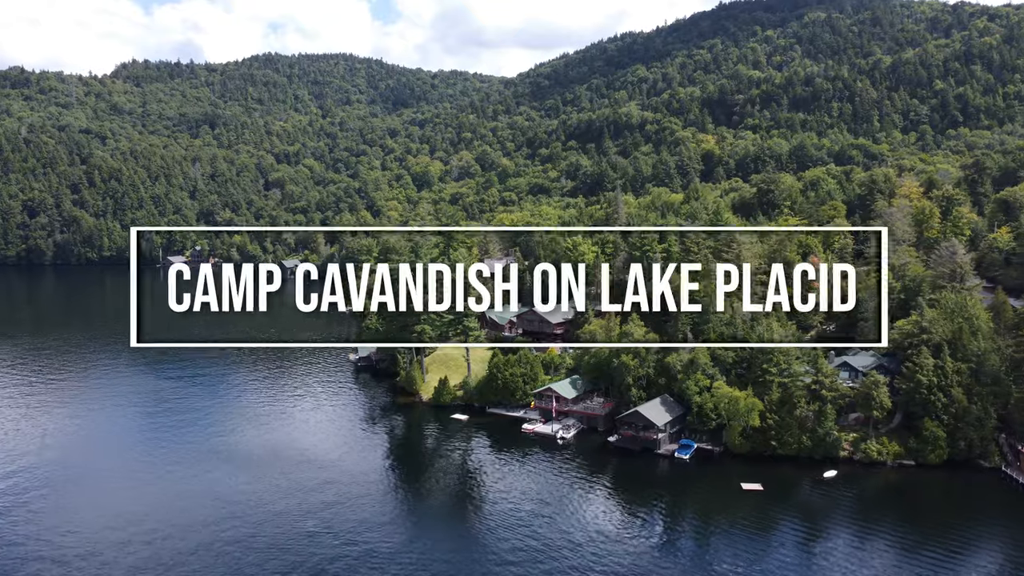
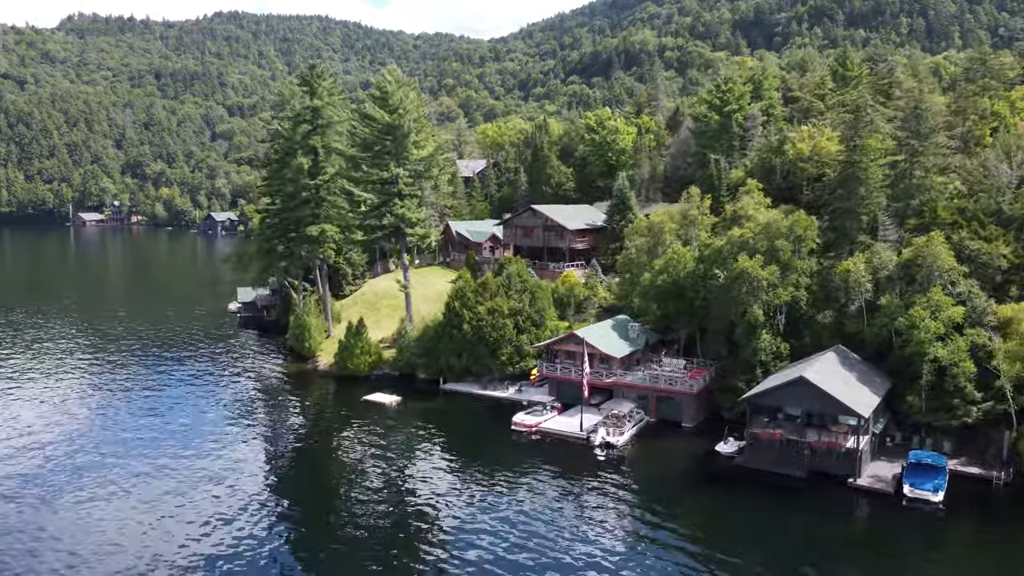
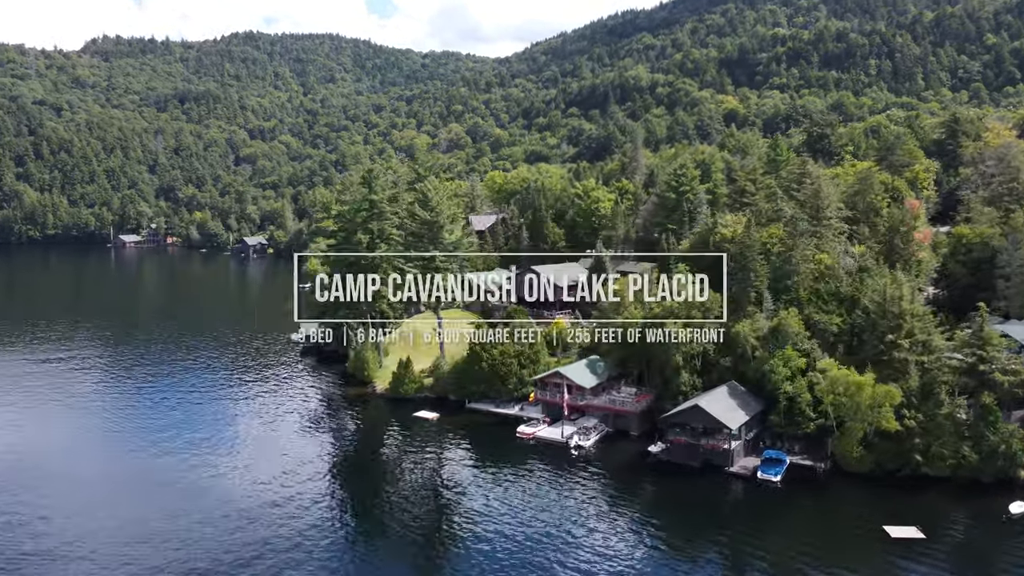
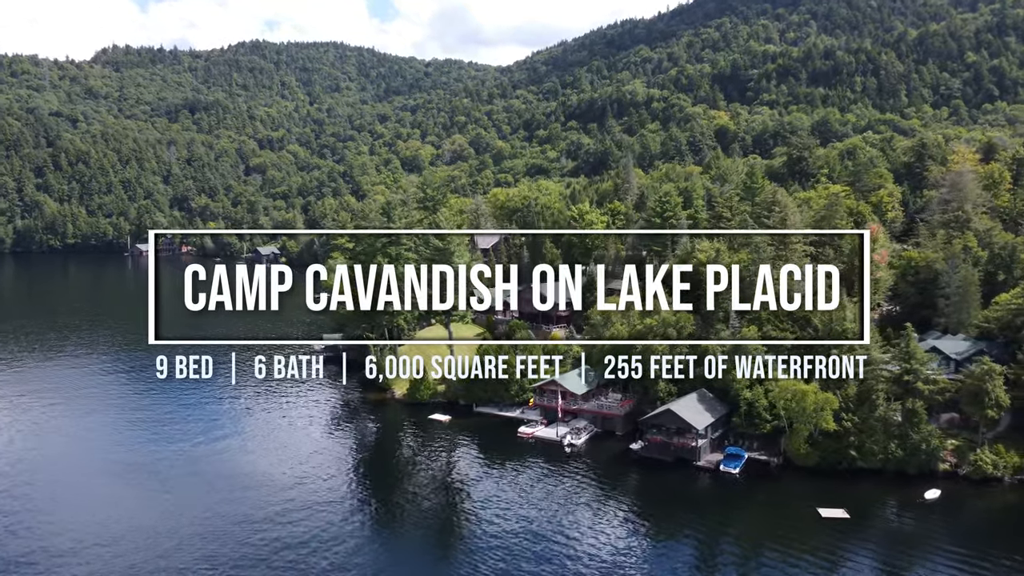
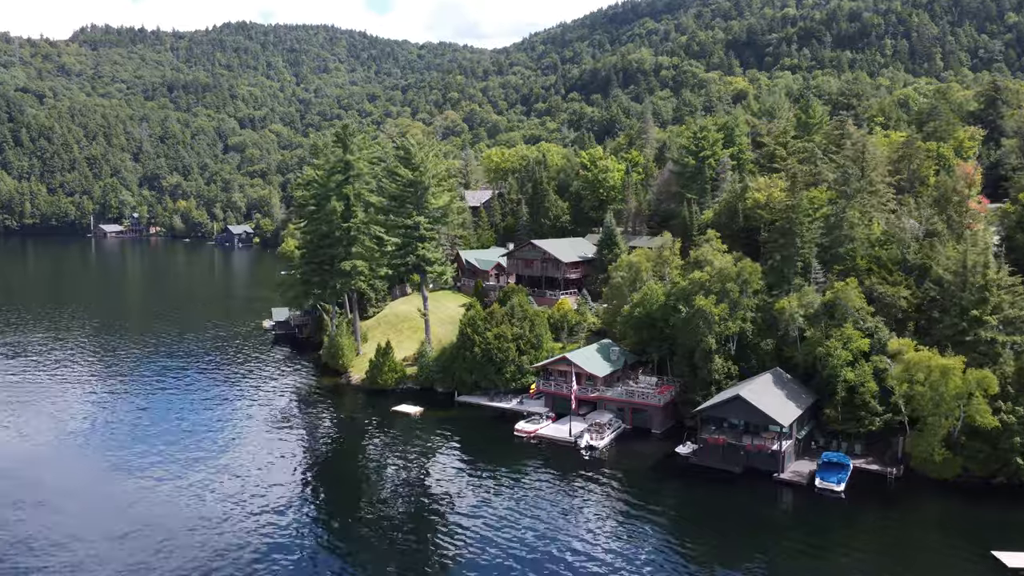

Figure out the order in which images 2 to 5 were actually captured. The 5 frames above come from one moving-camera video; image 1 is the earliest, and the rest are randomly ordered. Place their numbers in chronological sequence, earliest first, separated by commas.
4, 3, 5, 2
